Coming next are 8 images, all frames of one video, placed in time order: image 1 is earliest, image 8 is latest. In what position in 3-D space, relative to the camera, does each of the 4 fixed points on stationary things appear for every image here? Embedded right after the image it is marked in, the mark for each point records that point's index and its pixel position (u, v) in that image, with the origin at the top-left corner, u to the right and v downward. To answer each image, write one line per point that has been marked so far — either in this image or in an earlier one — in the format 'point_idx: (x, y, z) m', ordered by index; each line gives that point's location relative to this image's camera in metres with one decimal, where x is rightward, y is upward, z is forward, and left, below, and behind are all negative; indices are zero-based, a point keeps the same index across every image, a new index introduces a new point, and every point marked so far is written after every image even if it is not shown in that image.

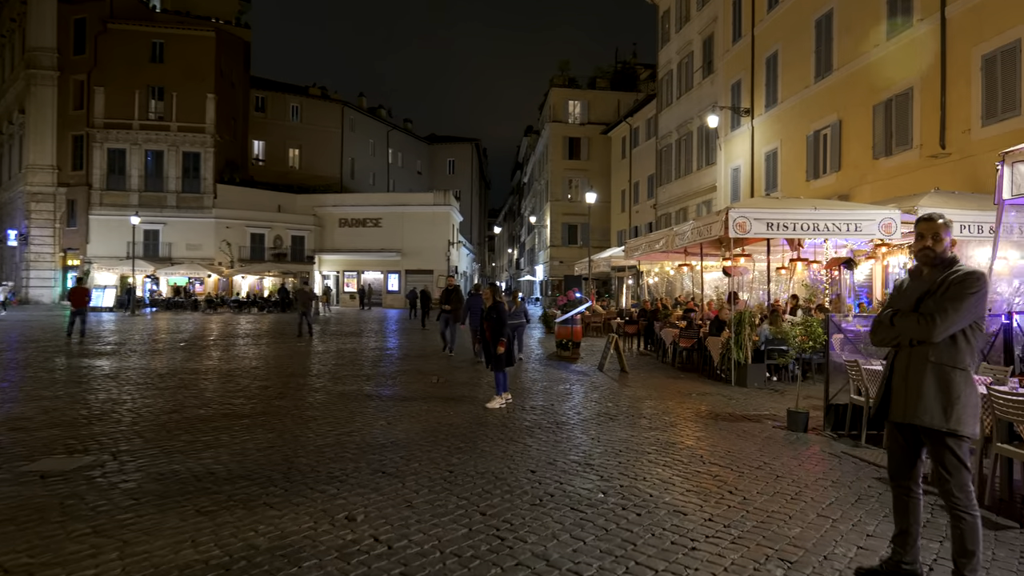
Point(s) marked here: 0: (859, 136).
0: (+10.1, +4.4, +18.8) m
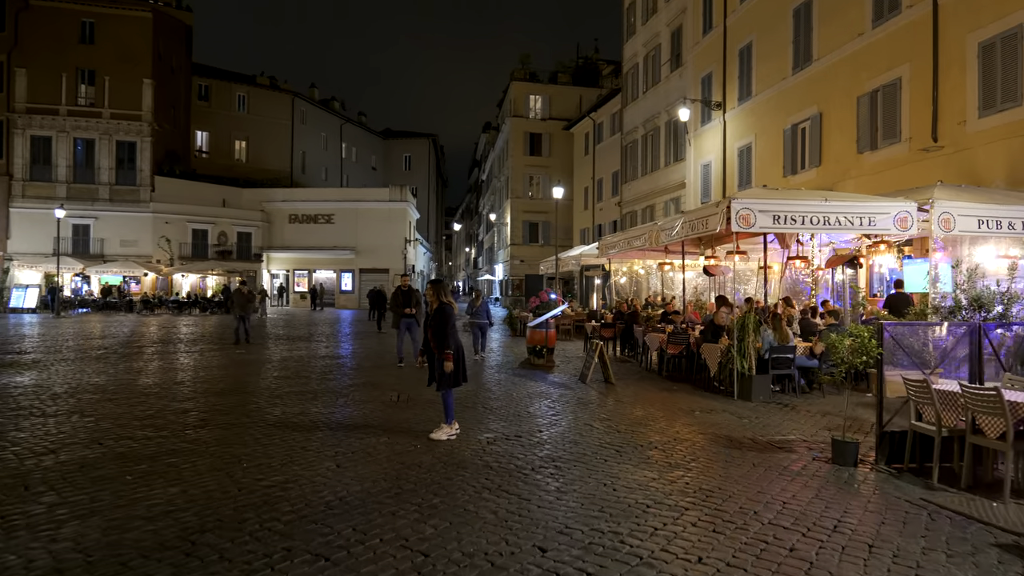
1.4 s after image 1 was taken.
0: (+9.2, +4.4, +18.0) m
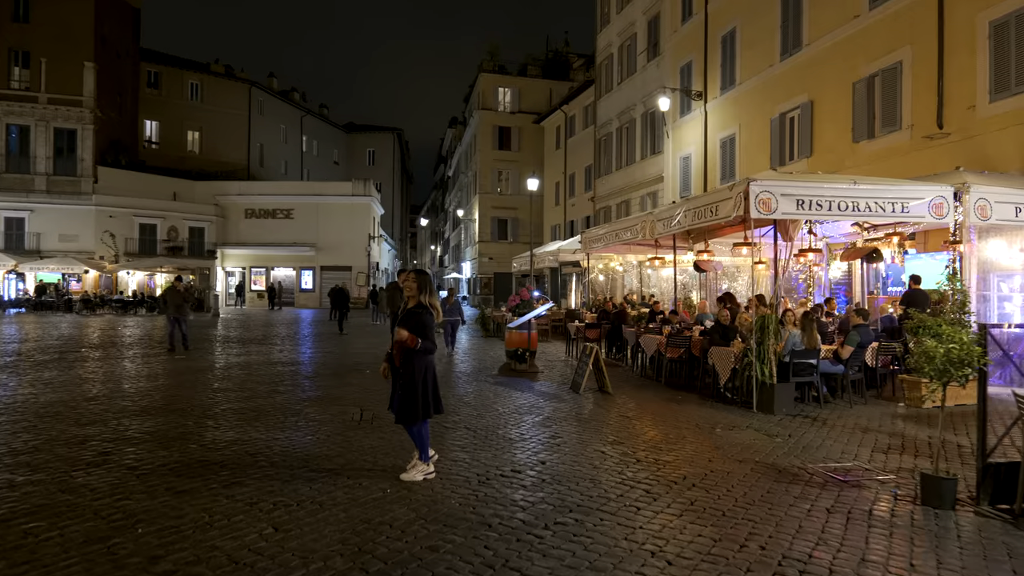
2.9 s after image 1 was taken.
0: (+8.5, +4.5, +17.1) m
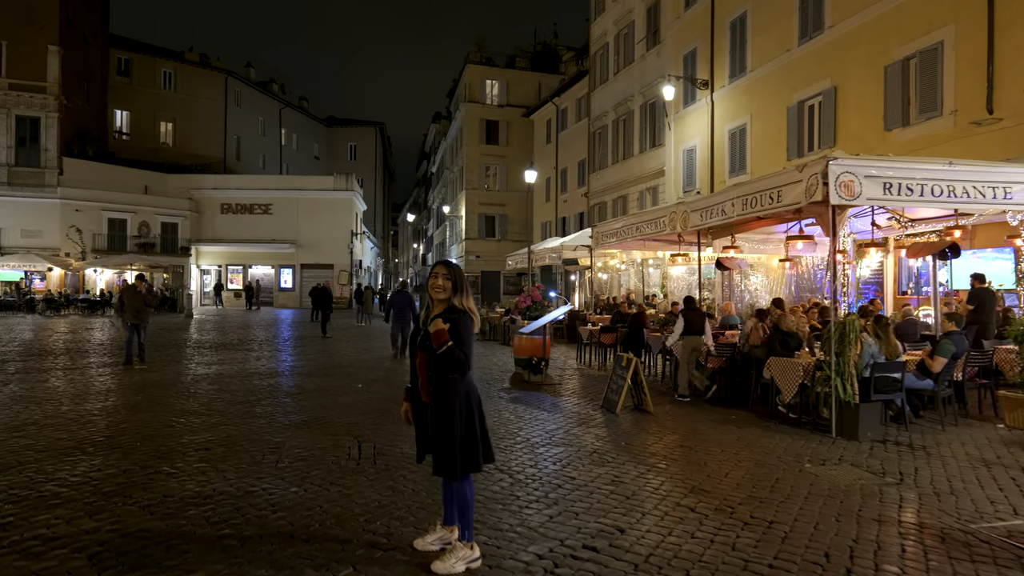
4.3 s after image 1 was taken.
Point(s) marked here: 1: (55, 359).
0: (+8.6, +4.5, +15.8) m
1: (-10.0, -1.5, +13.8) m
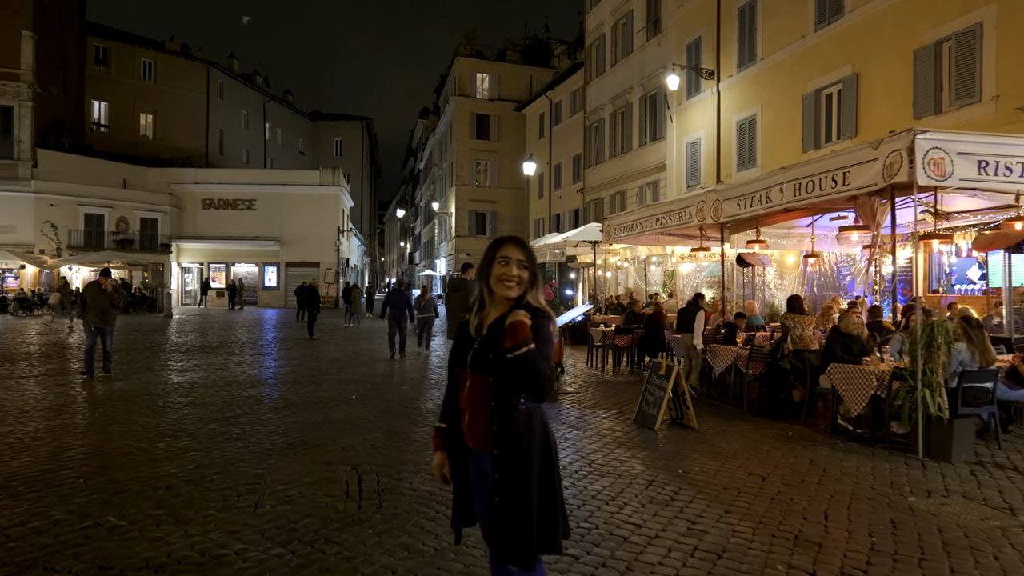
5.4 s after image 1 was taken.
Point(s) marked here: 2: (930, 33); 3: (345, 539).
0: (+8.6, +4.5, +14.9) m
1: (-9.9, -1.5, +12.5) m
2: (+8.9, +5.5, +13.8) m
3: (-1.0, -1.4, +3.6) m
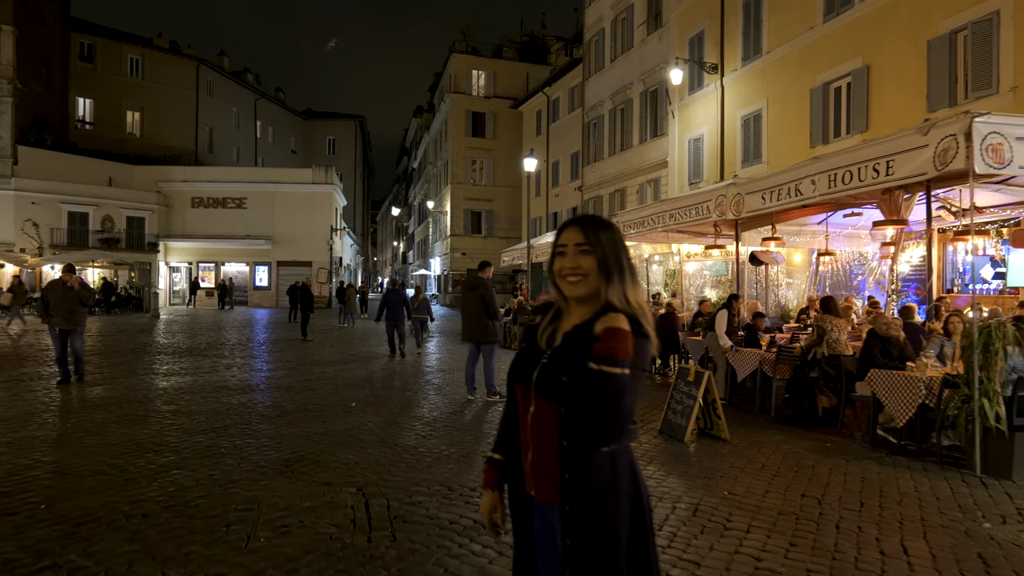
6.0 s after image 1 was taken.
0: (+8.7, +4.5, +14.4) m
1: (-9.8, -1.5, +11.8) m
2: (+9.0, +5.5, +13.4) m
3: (-0.8, -1.4, +3.0) m
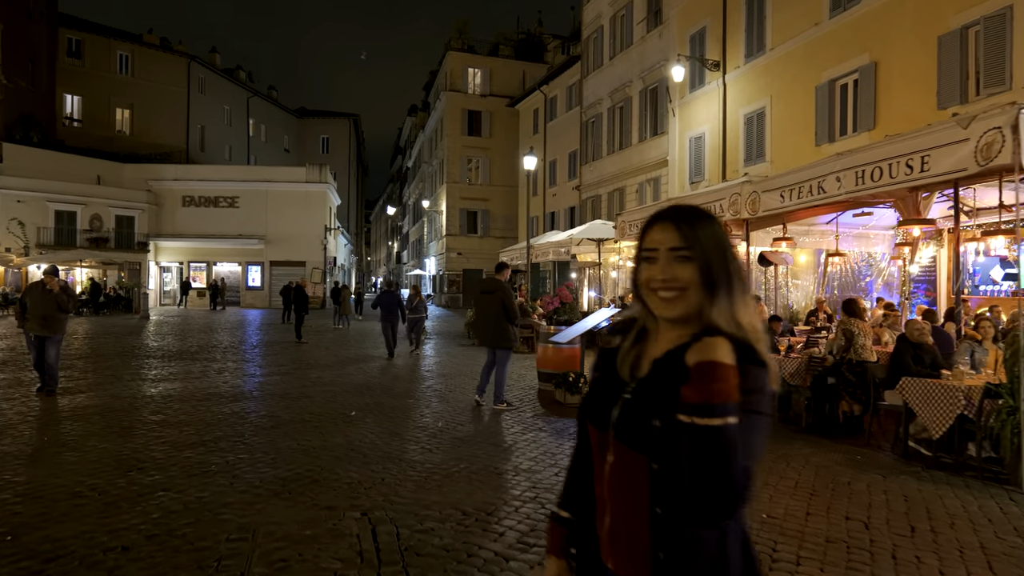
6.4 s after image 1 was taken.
0: (+8.7, +4.5, +14.1) m
1: (-9.7, -1.5, +11.3) m
2: (+9.0, +5.5, +13.1) m
3: (-0.6, -1.4, +2.6) m
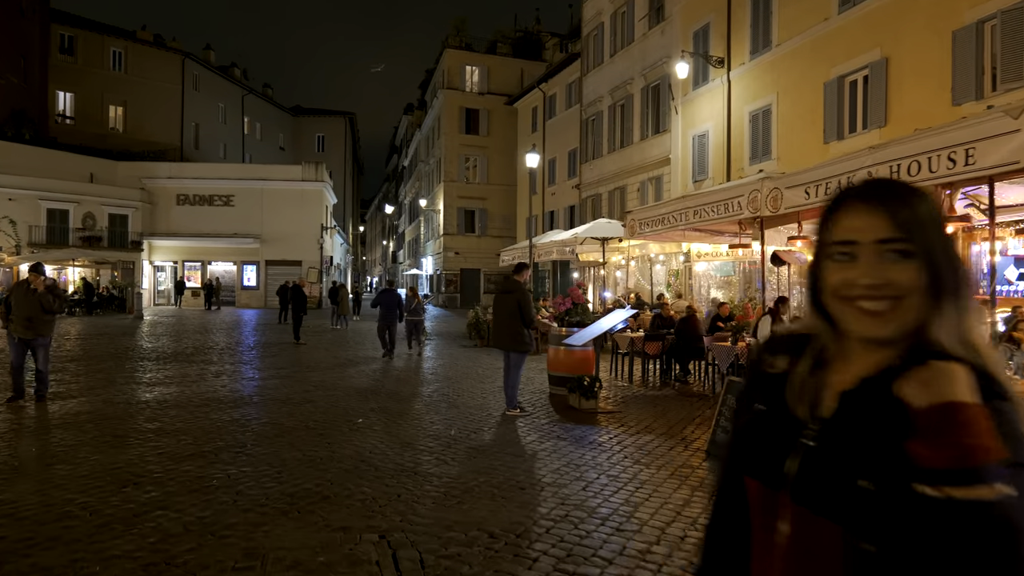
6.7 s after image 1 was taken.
0: (+8.8, +4.5, +13.9) m
1: (-9.6, -1.5, +10.9) m
2: (+9.1, +5.5, +12.8) m
3: (-0.4, -1.4, +2.3) m
